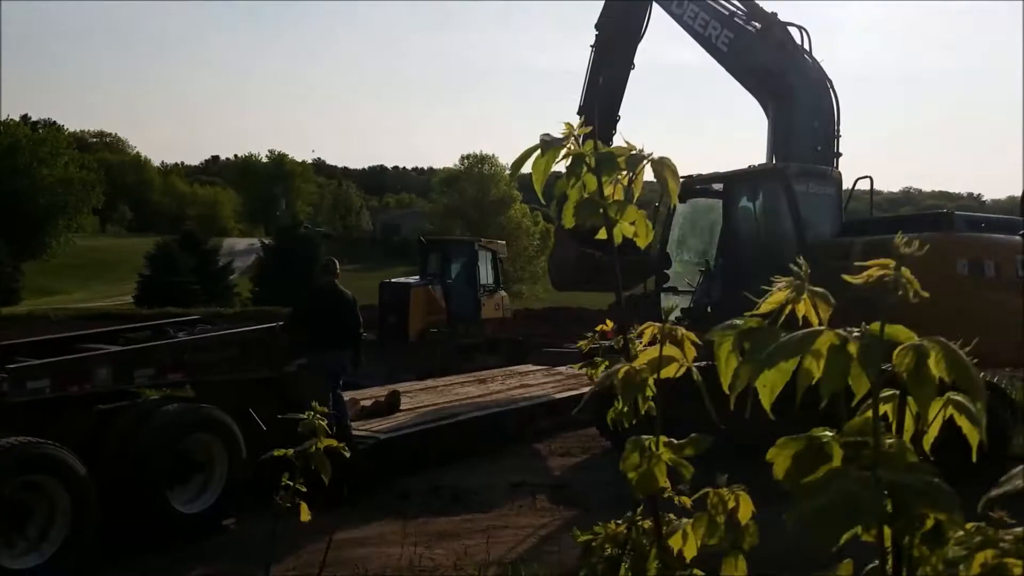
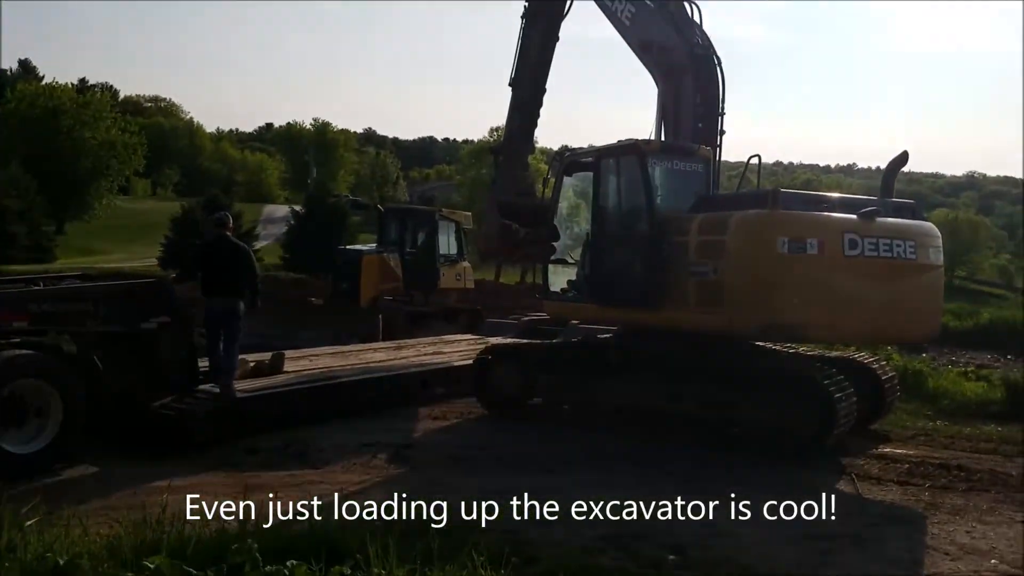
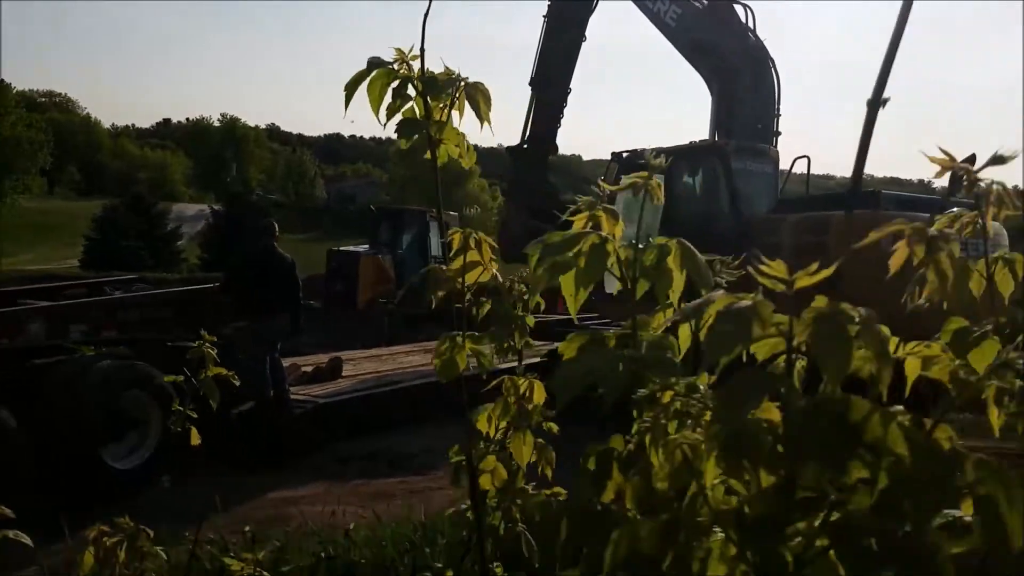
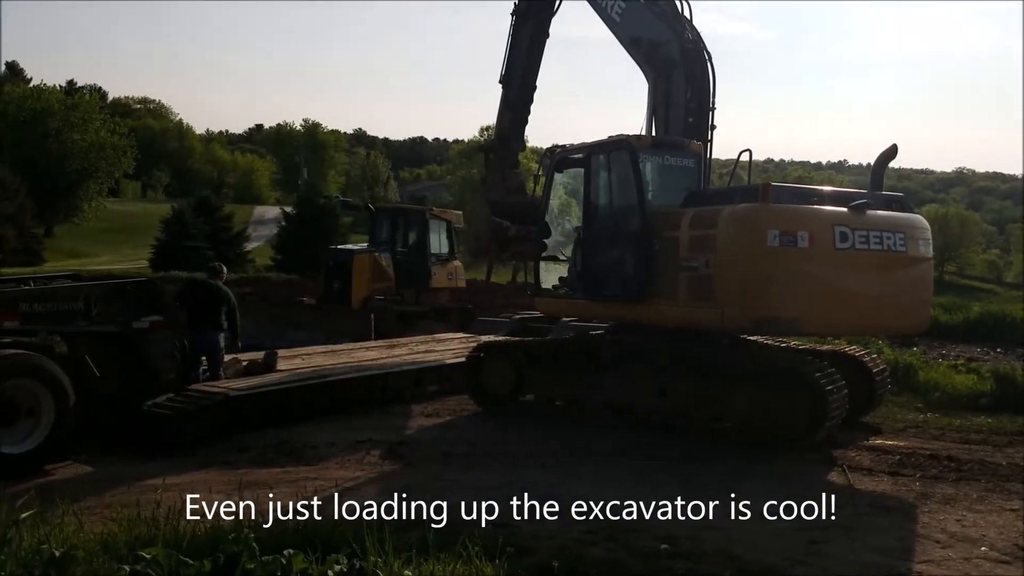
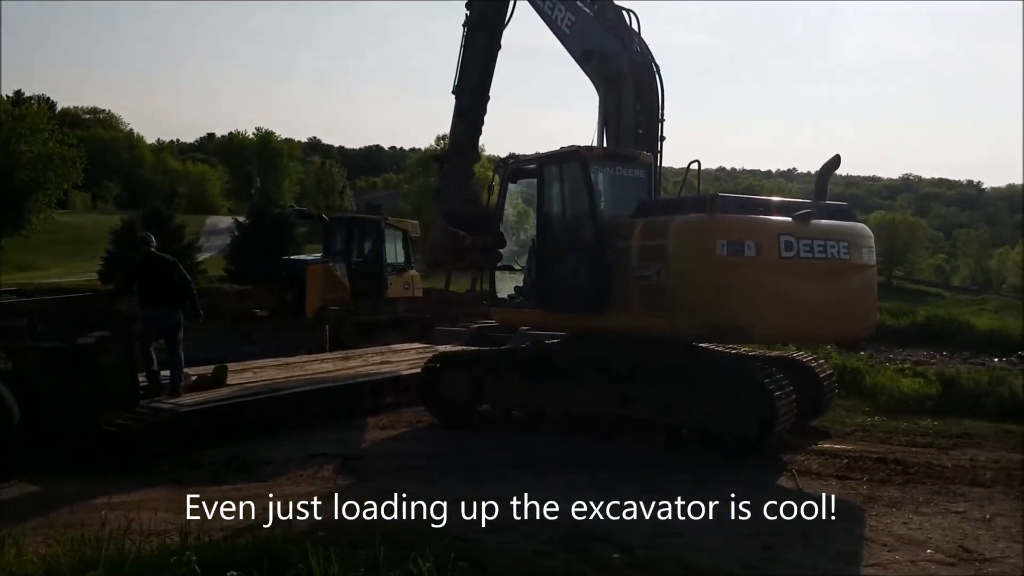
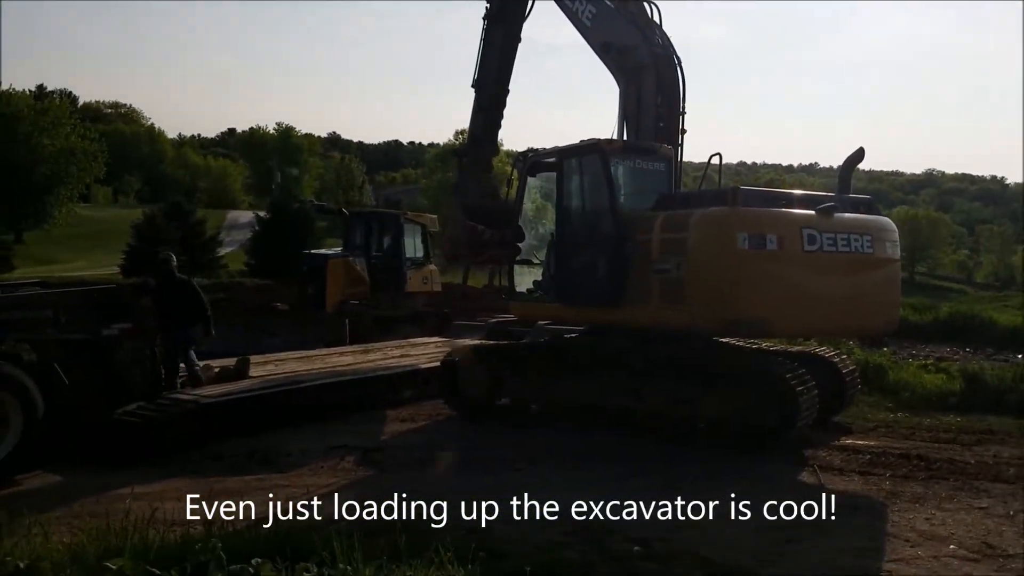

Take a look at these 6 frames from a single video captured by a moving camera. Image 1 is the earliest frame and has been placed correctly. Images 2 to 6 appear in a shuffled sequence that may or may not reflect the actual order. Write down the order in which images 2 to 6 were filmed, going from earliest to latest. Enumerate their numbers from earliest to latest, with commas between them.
3, 2, 5, 6, 4
